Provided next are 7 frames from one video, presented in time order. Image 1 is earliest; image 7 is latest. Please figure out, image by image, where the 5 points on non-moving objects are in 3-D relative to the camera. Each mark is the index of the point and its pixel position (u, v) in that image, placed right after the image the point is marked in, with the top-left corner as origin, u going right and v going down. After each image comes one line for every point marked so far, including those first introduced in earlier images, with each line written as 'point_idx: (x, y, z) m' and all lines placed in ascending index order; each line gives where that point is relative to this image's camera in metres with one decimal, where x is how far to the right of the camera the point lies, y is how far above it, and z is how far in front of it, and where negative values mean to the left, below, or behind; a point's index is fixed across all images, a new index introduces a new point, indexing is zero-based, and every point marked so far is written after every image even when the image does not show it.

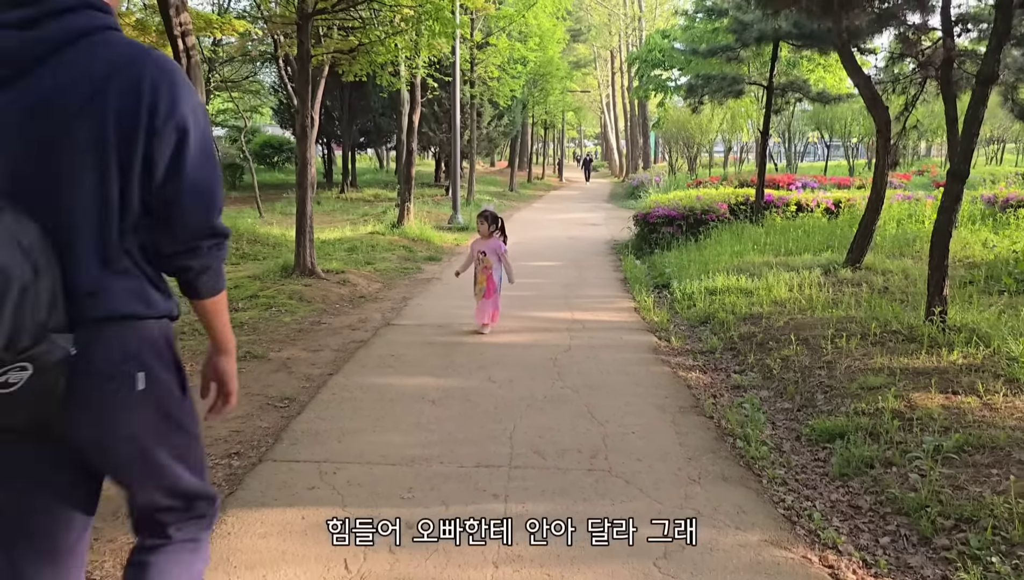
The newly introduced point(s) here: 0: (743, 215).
0: (+3.1, +1.0, +11.6) m
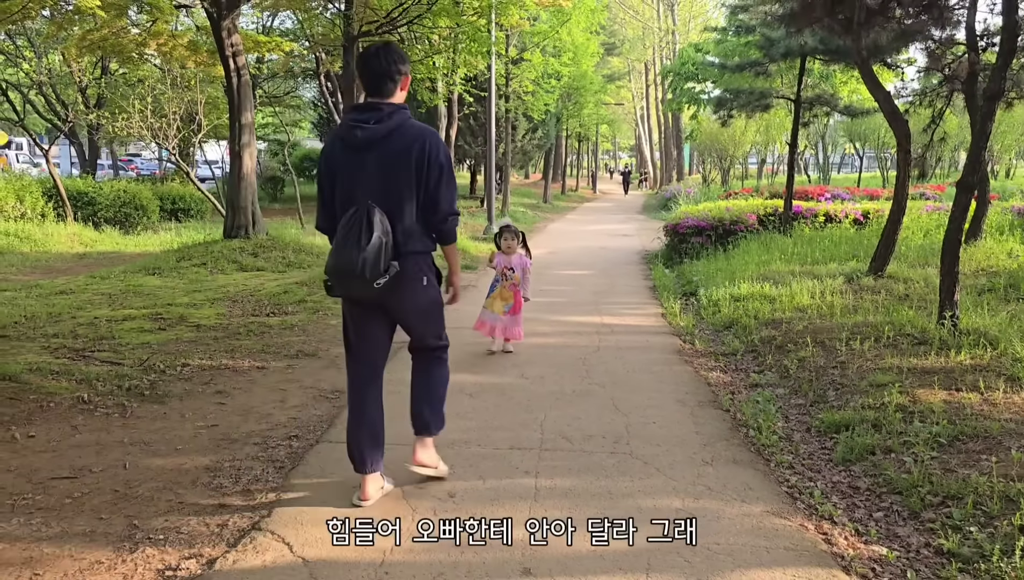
0: (+3.6, +0.9, +11.9) m
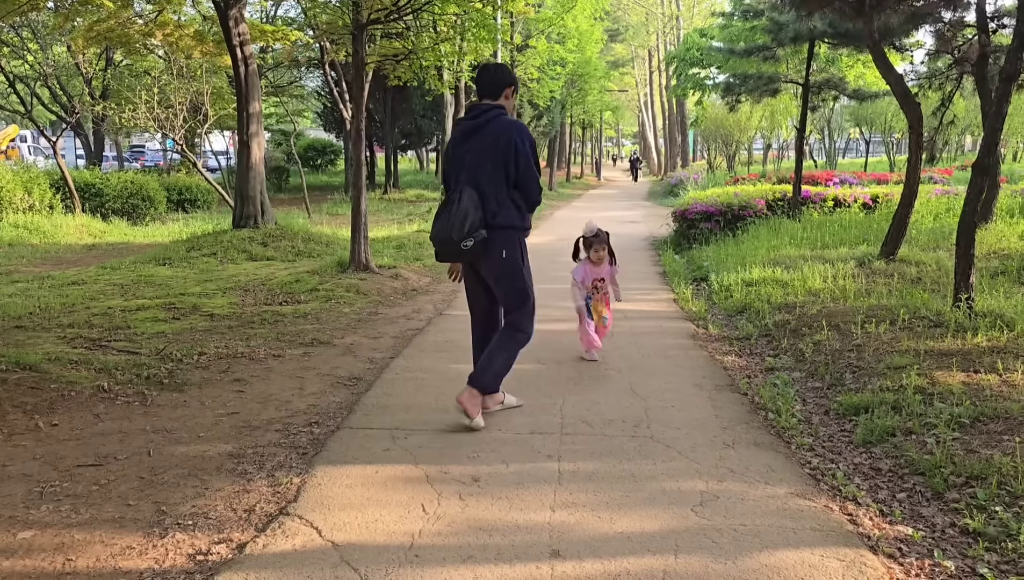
0: (+3.7, +1.1, +11.8) m
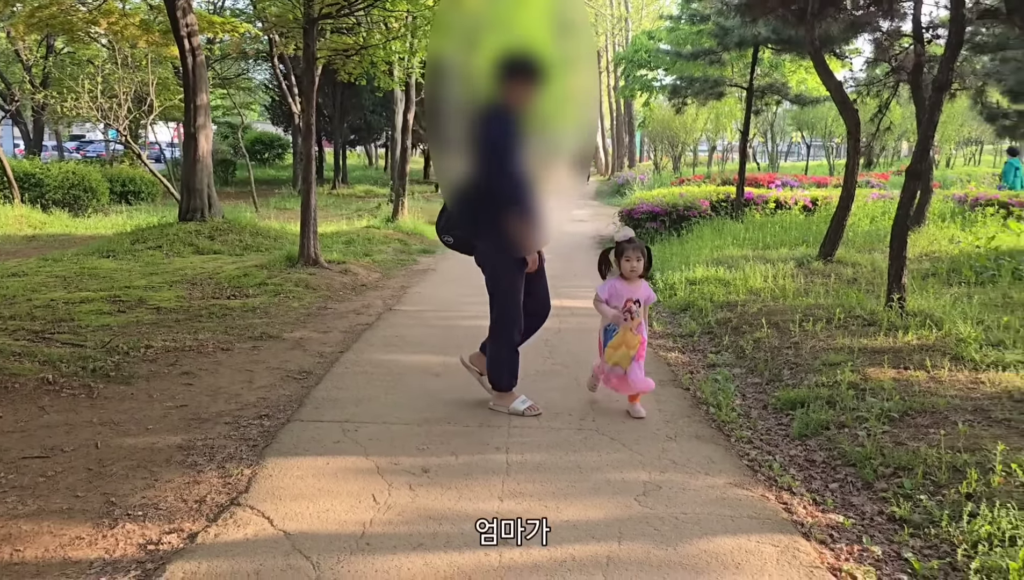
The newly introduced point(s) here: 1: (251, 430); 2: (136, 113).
0: (+3.0, +1.1, +12.1) m
1: (-1.2, -0.6, +3.8) m
2: (-6.7, +3.1, +15.2) m
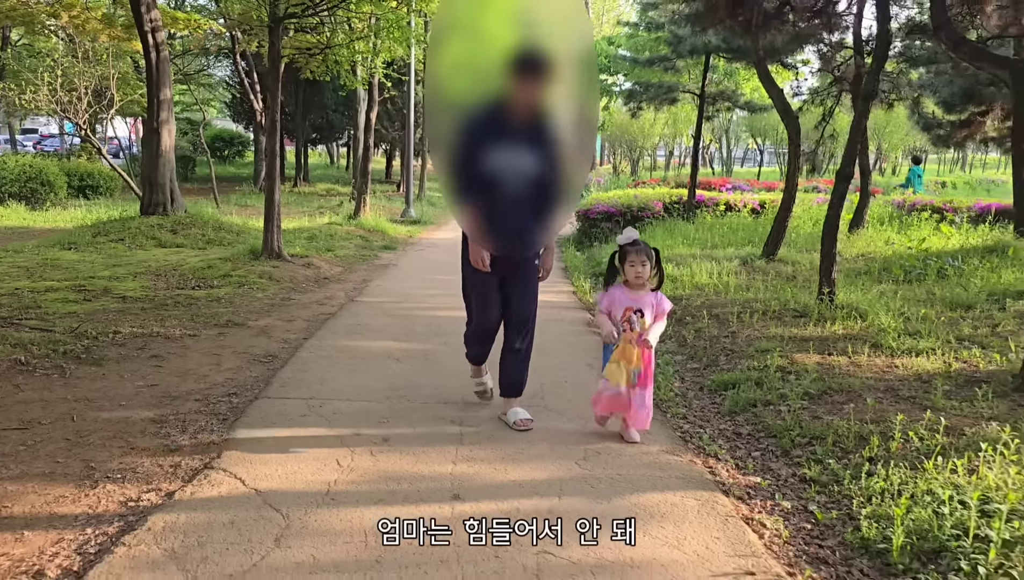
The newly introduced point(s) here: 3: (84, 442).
0: (+2.4, +1.1, +12.6) m
1: (-1.4, -0.5, +4.1) m
2: (-7.4, +3.2, +15.2) m
3: (-1.8, -0.6, +3.6) m
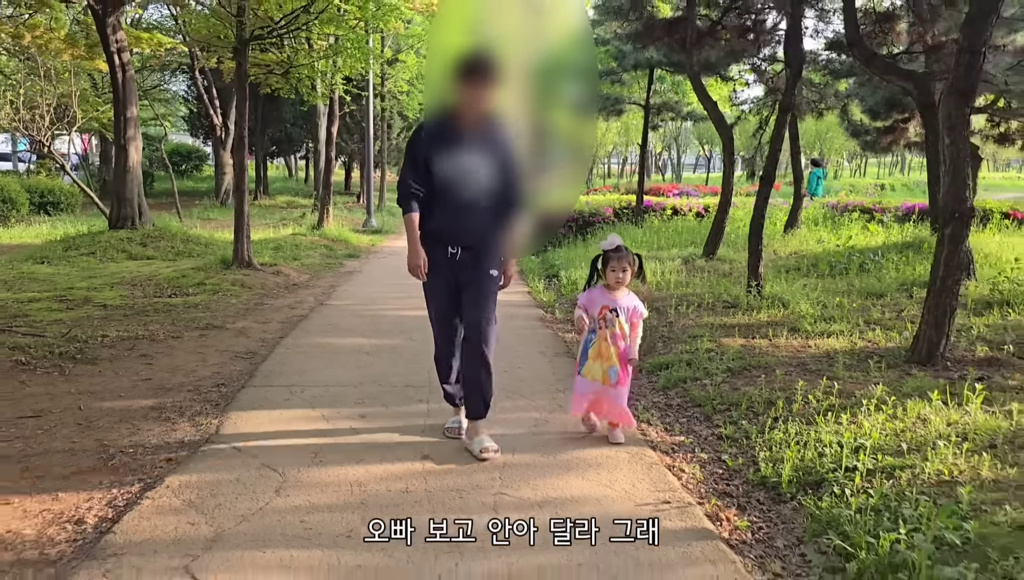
0: (+1.8, +1.1, +13.2) m
1: (-1.6, -0.6, +4.6) m
2: (-8.2, +3.0, +15.4) m
3: (-2.0, -0.6, +4.0) m
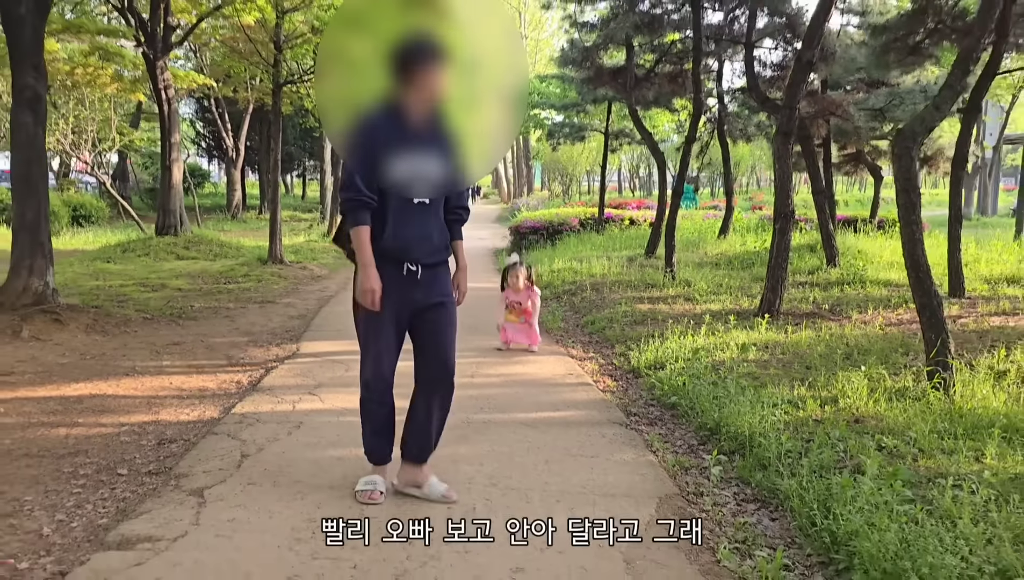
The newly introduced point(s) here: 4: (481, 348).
0: (+1.4, +1.1, +15.6) m
1: (-1.8, -0.4, +6.8) m
2: (-8.6, +2.9, +17.6) m
3: (-2.2, -0.4, +6.3) m
4: (-0.2, -0.4, +6.2) m
